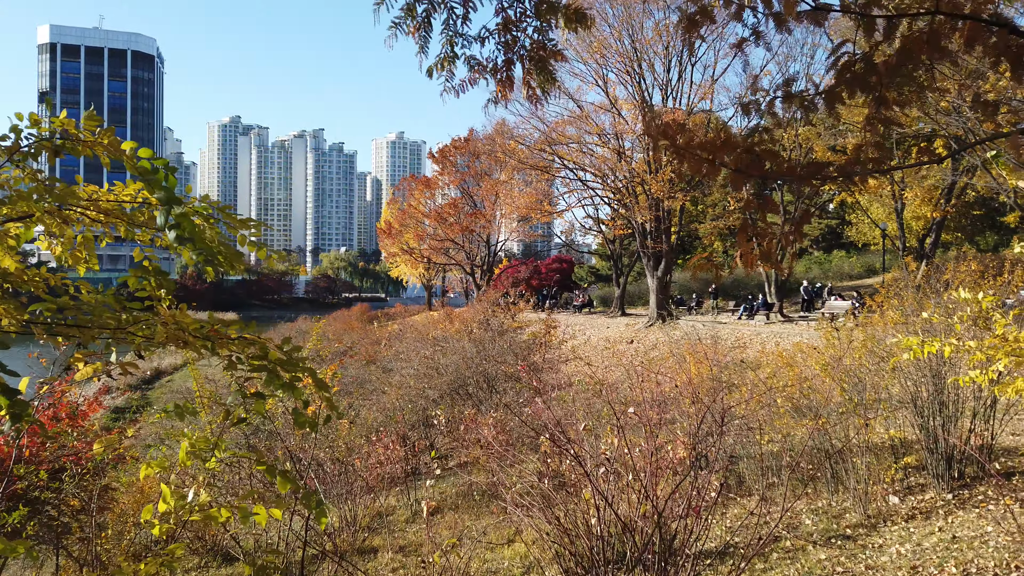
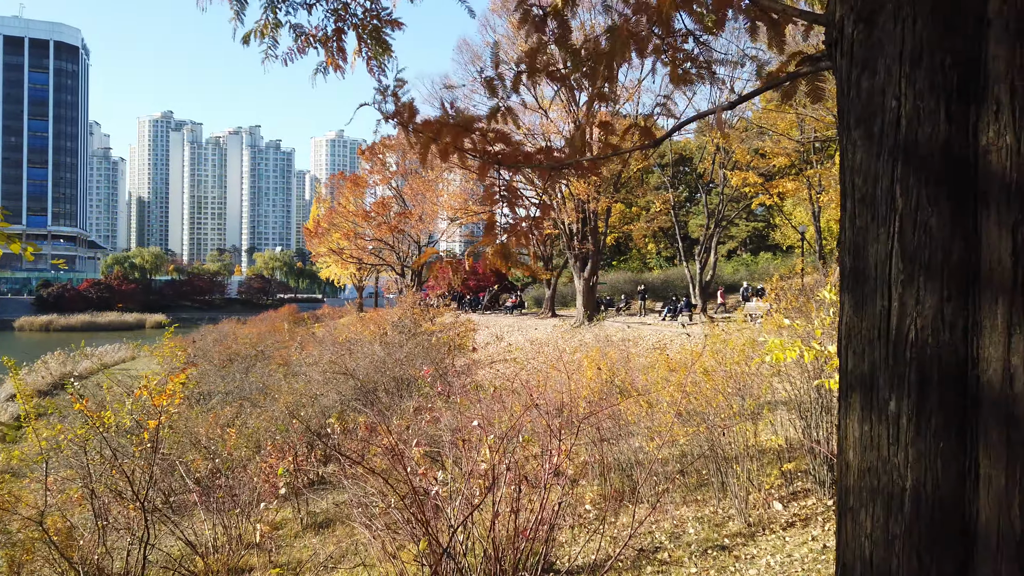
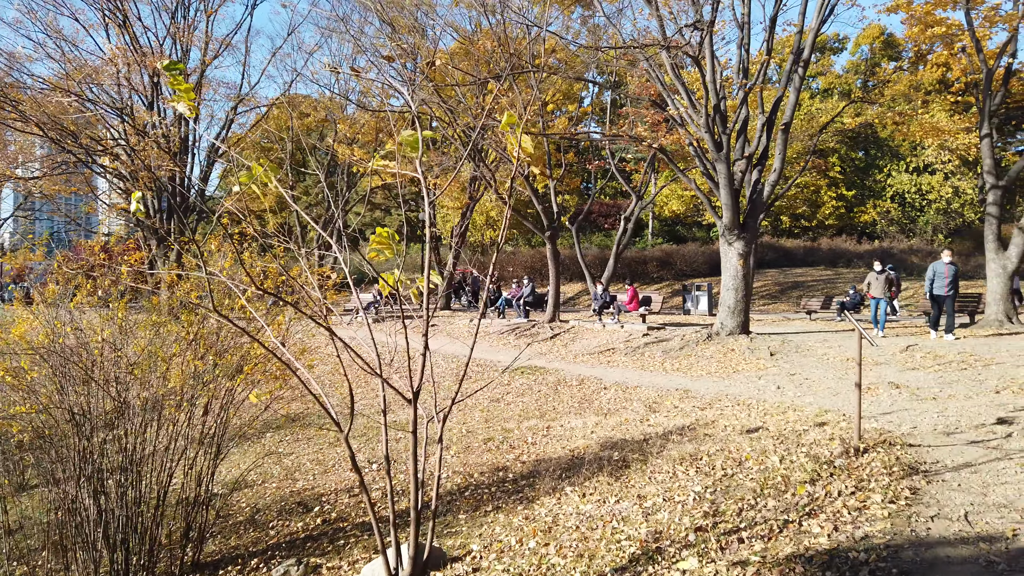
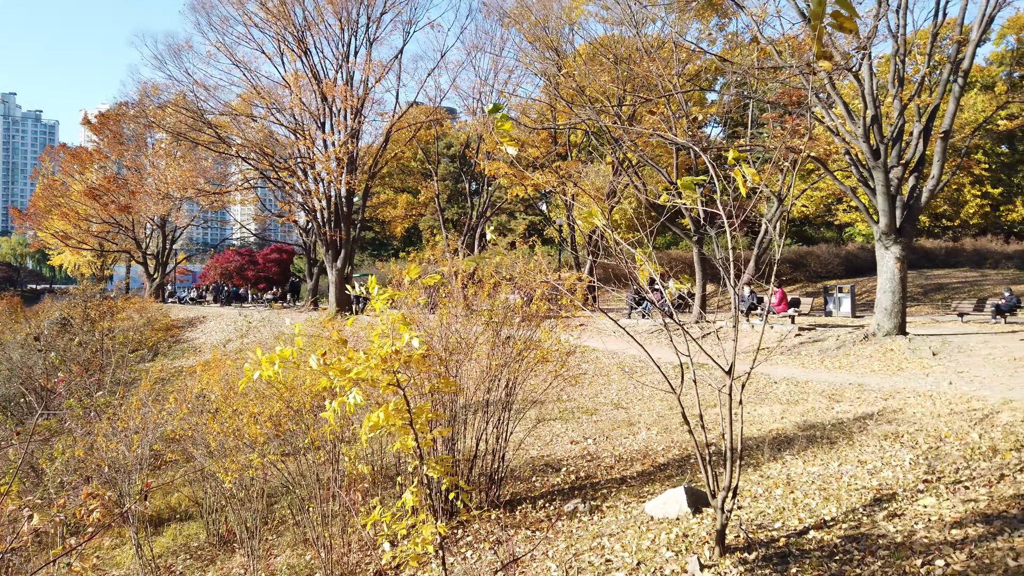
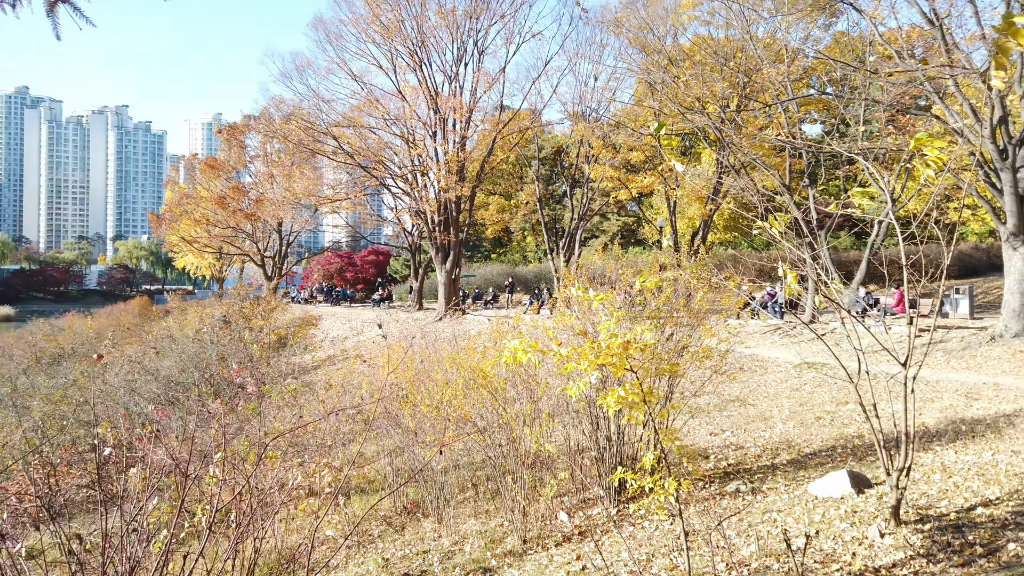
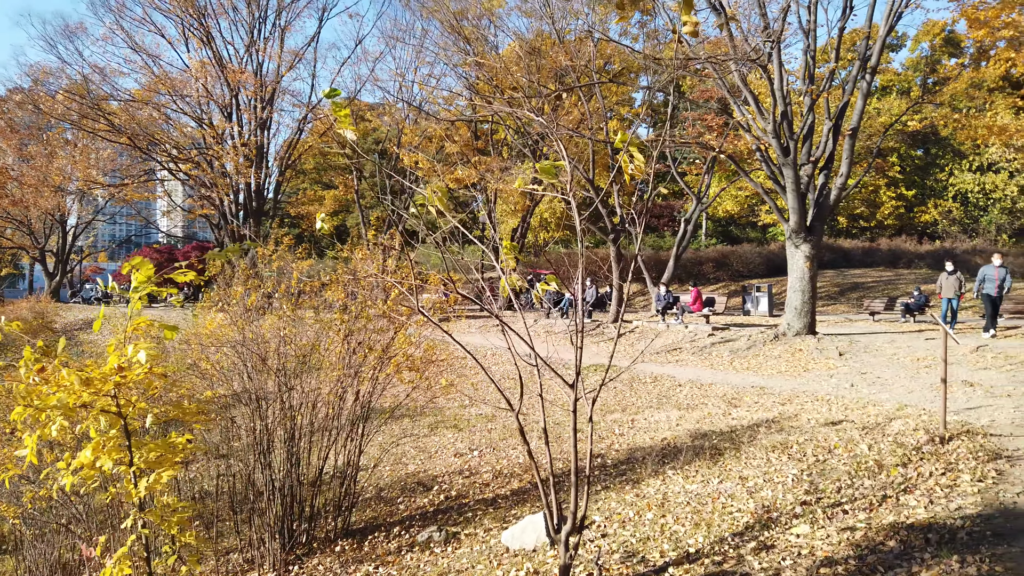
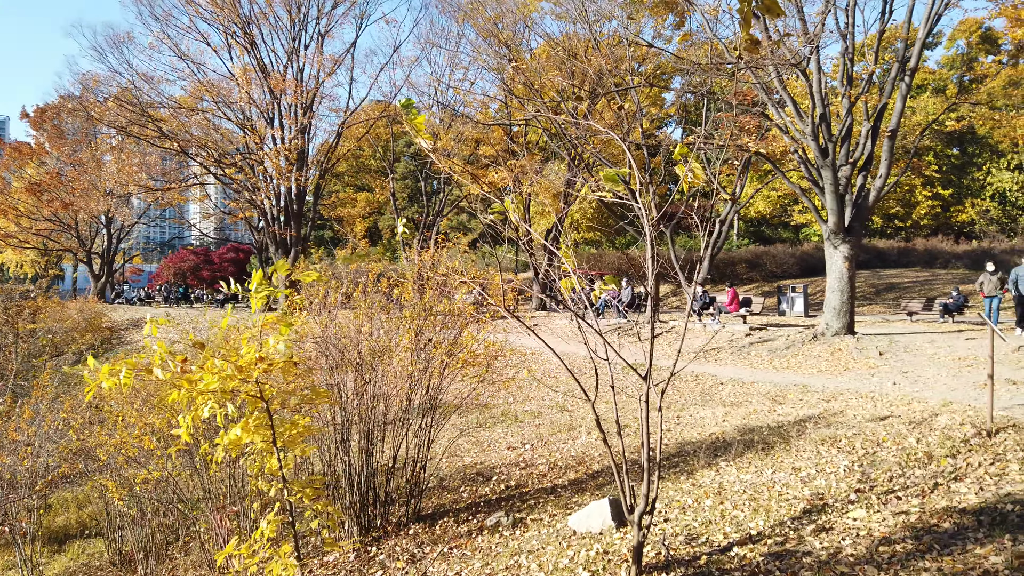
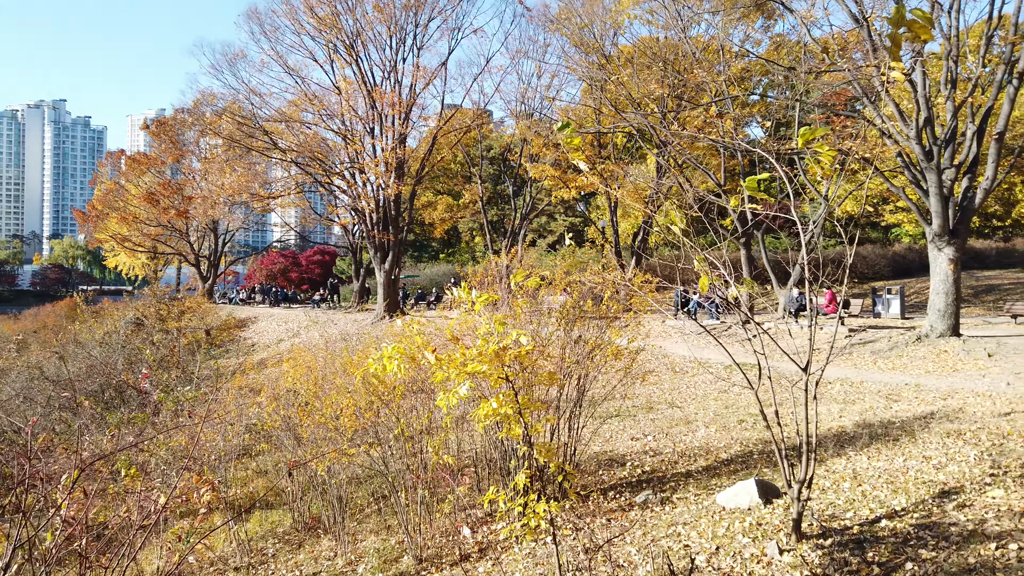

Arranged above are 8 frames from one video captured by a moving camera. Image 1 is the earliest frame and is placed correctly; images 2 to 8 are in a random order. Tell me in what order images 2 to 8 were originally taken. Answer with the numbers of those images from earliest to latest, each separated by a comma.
2, 5, 8, 4, 7, 6, 3
